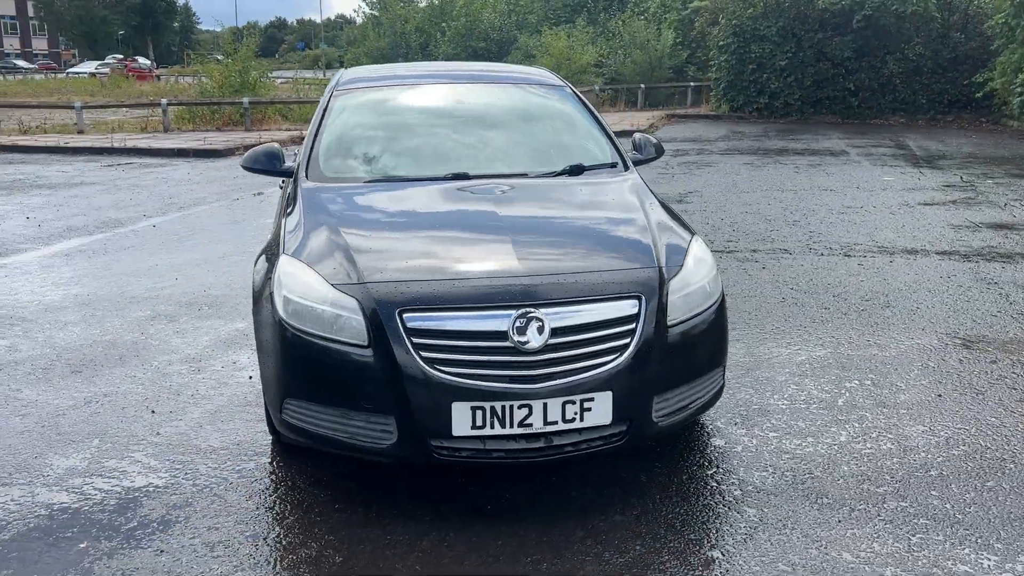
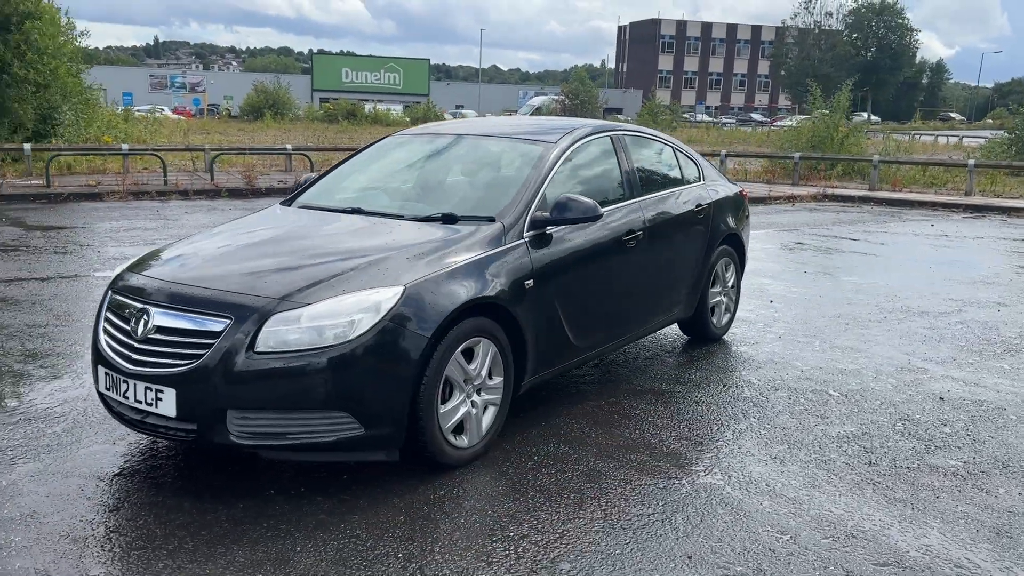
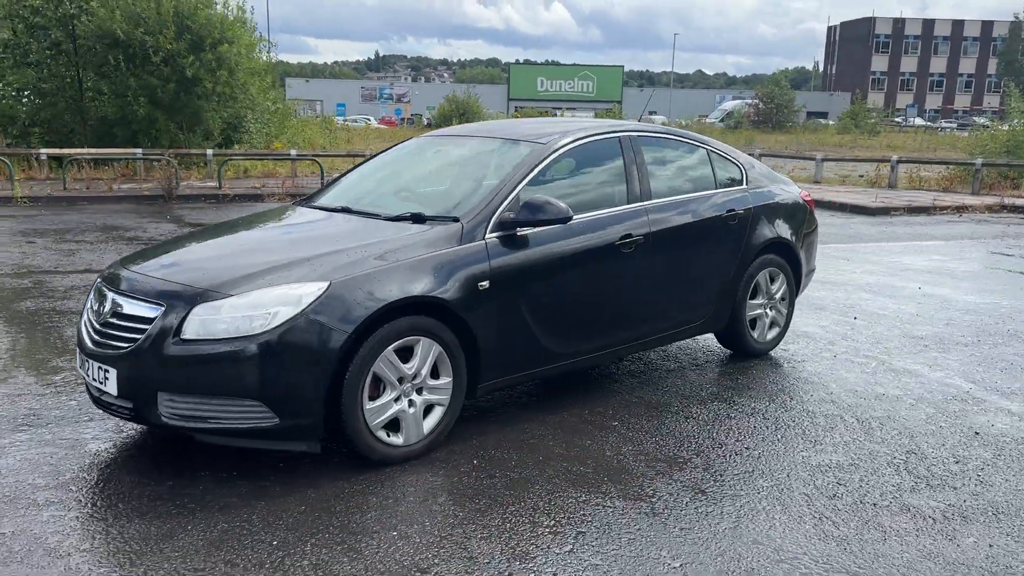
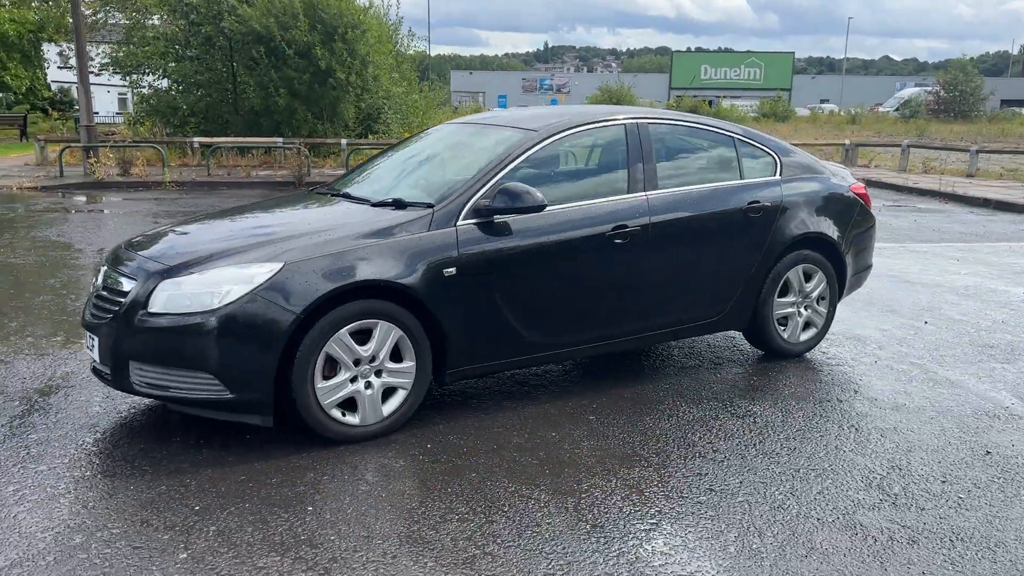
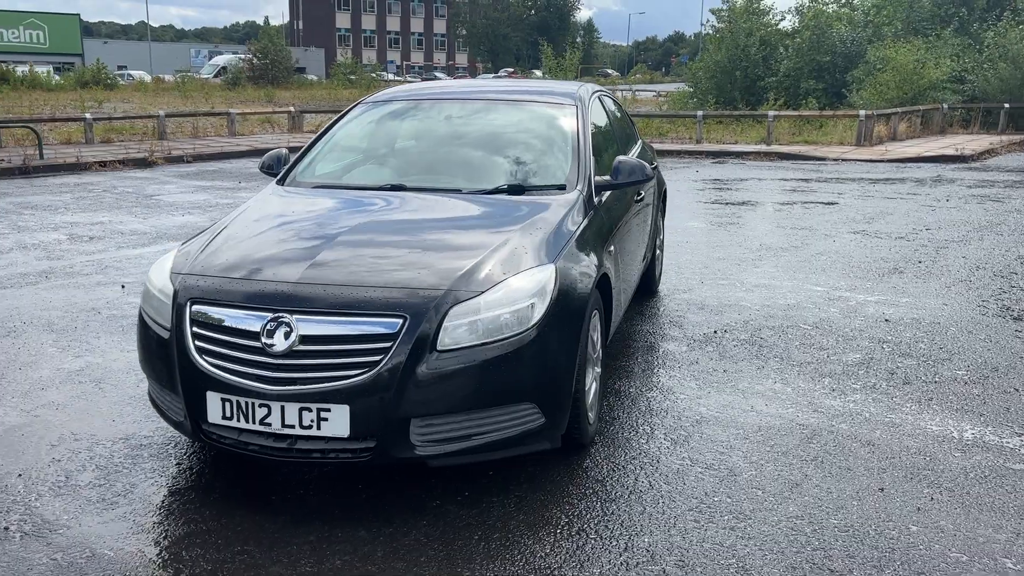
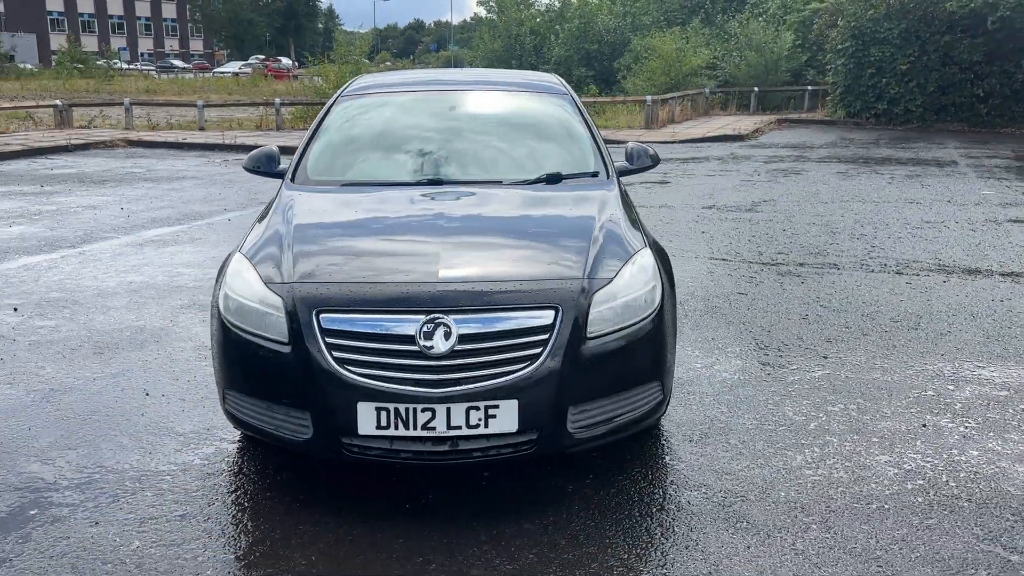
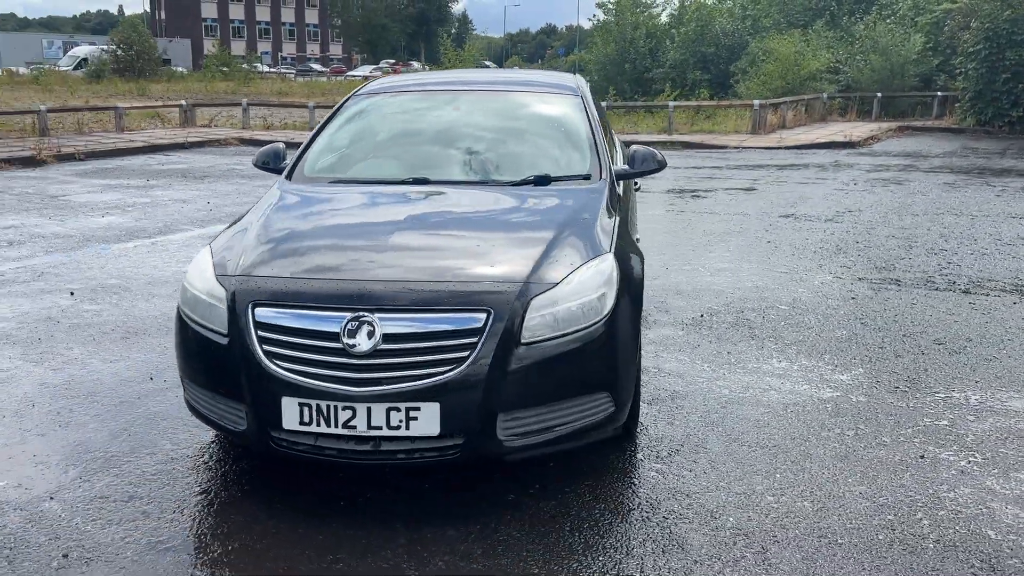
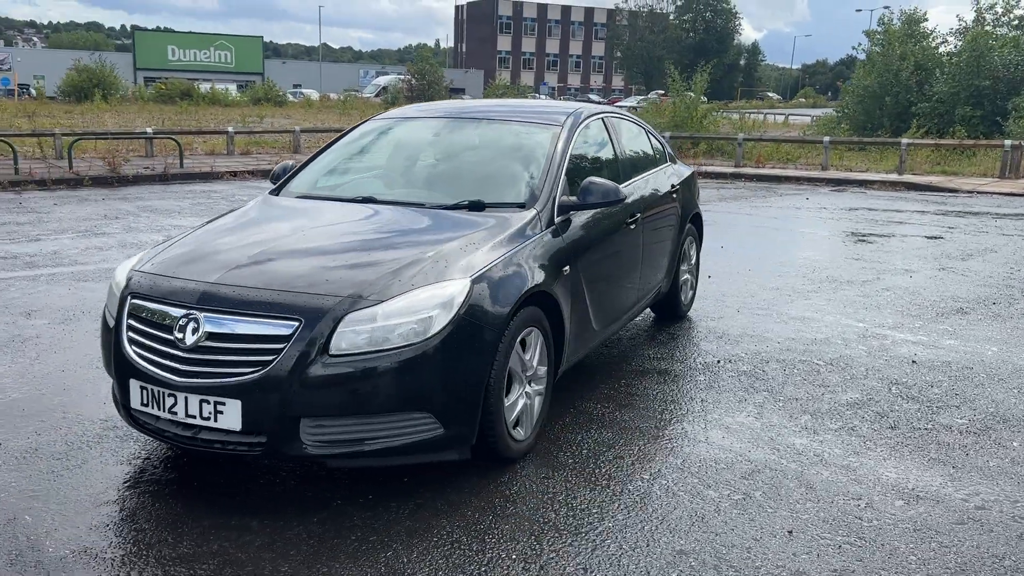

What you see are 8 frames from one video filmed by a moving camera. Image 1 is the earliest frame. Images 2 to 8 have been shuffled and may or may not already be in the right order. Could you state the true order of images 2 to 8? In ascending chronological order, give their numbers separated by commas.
6, 7, 5, 8, 2, 3, 4
